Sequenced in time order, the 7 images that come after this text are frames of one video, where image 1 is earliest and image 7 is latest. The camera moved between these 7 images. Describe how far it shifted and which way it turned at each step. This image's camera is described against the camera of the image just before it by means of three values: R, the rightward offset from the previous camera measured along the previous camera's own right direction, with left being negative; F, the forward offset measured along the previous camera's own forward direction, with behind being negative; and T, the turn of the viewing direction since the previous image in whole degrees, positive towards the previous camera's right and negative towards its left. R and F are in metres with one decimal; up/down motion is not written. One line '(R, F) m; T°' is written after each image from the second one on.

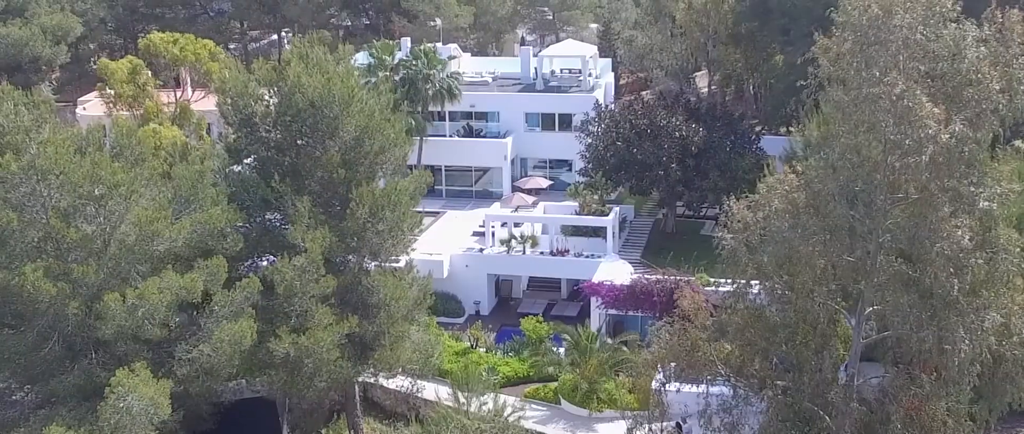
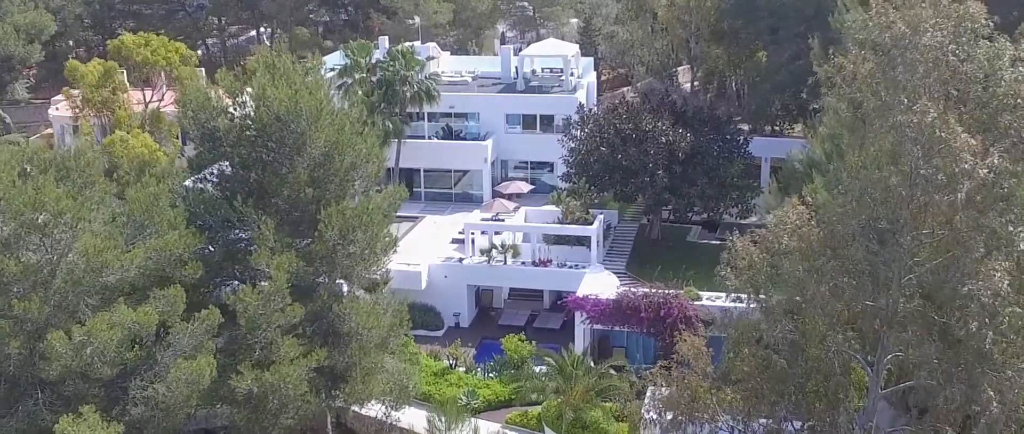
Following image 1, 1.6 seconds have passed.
(0.0, +1.4) m; +1°
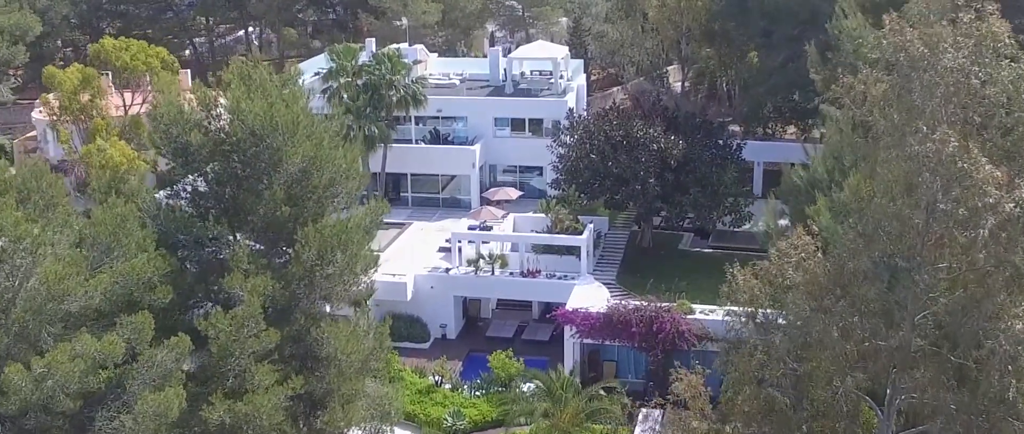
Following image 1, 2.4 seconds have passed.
(+0.1, +0.9) m; +1°
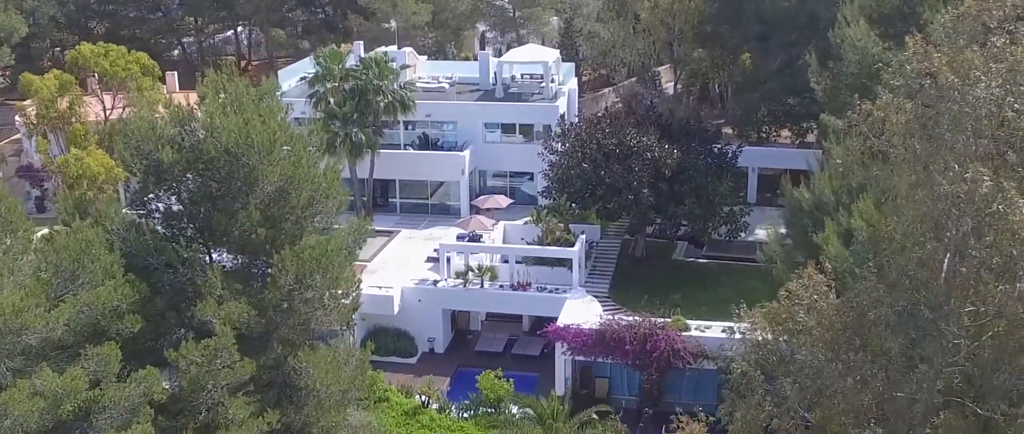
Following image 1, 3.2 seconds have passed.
(+0.1, +1.0) m; +1°
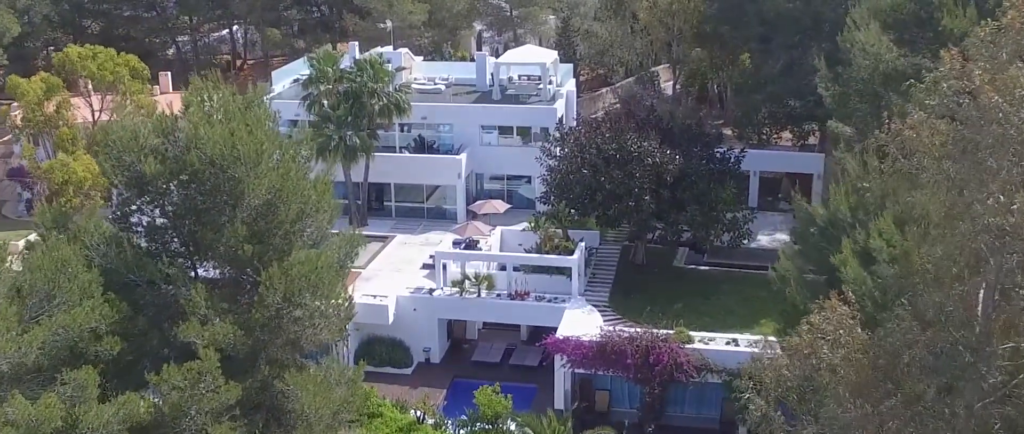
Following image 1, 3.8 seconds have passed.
(0.0, +0.8) m; 0°
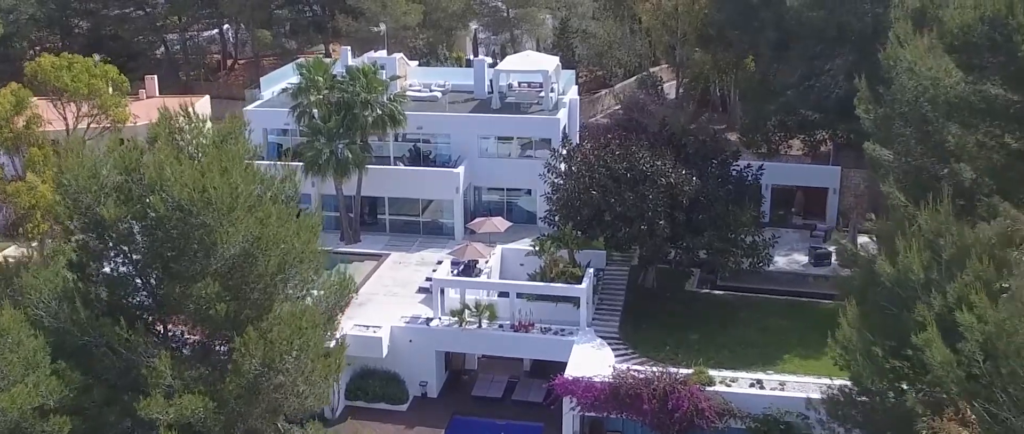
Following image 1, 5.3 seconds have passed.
(-0.3, +2.3) m; 0°
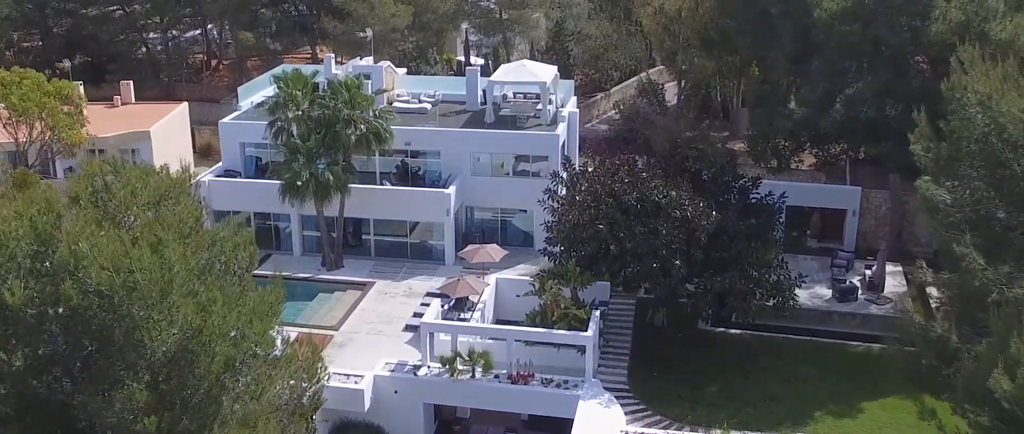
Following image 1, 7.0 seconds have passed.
(-0.2, +3.2) m; +1°
